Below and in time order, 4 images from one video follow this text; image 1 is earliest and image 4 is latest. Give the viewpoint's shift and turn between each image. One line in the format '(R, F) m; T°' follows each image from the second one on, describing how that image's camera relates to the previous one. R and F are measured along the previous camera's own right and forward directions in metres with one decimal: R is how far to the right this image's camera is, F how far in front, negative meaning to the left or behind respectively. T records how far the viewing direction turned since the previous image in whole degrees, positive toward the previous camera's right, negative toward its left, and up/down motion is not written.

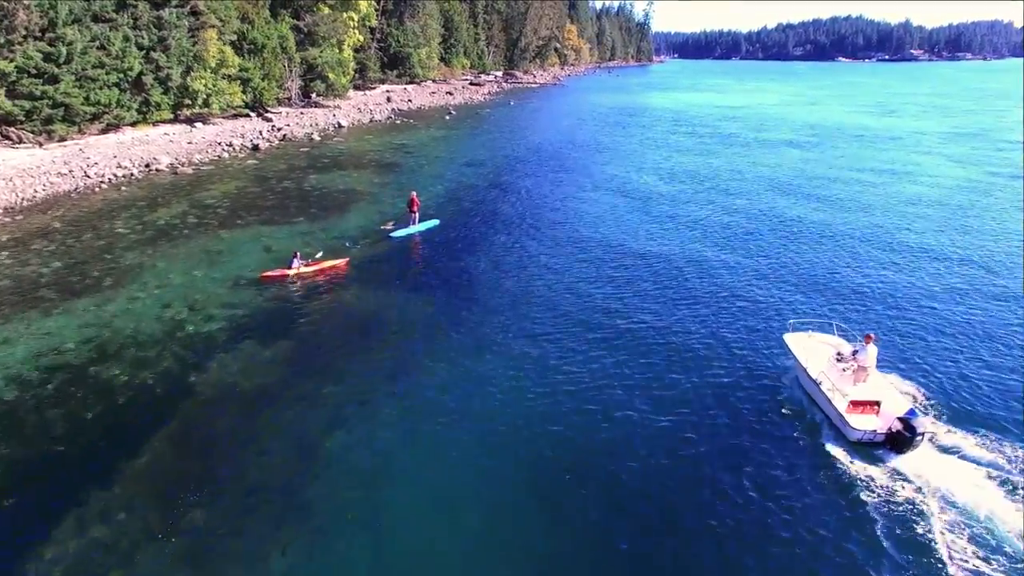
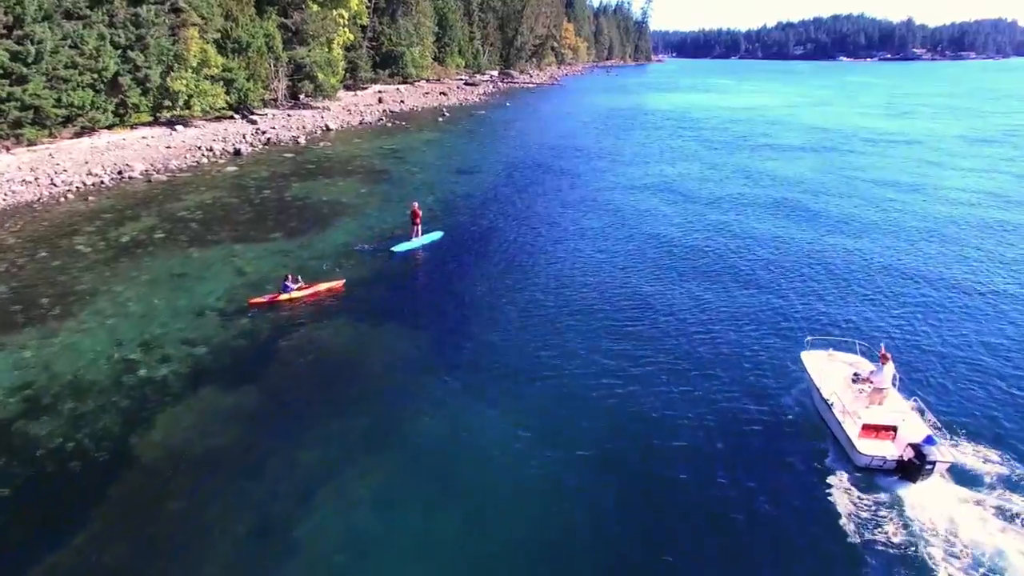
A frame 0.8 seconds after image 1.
(-0.2, +3.6) m; 0°
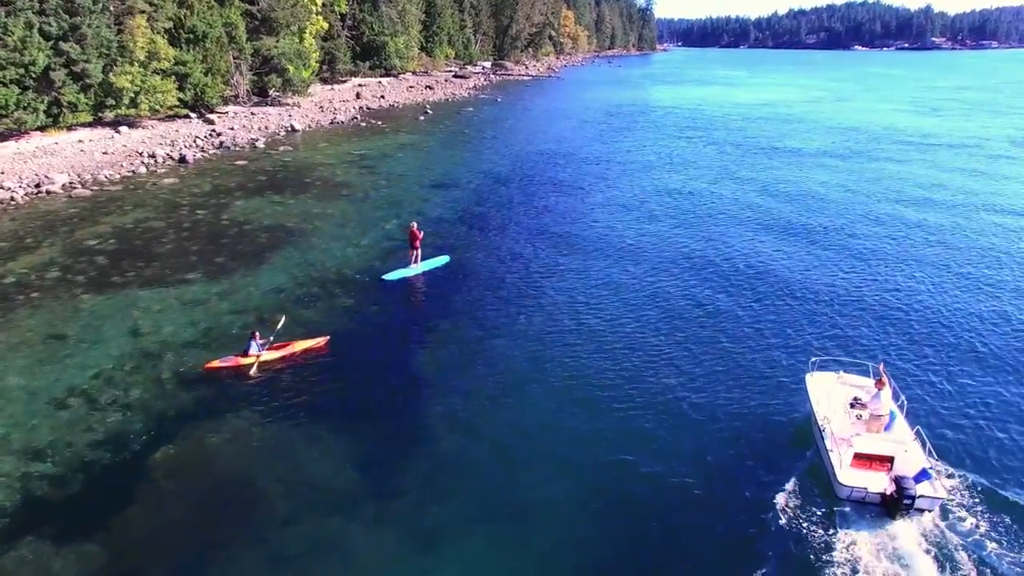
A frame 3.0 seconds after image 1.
(+1.1, +8.2) m; 0°
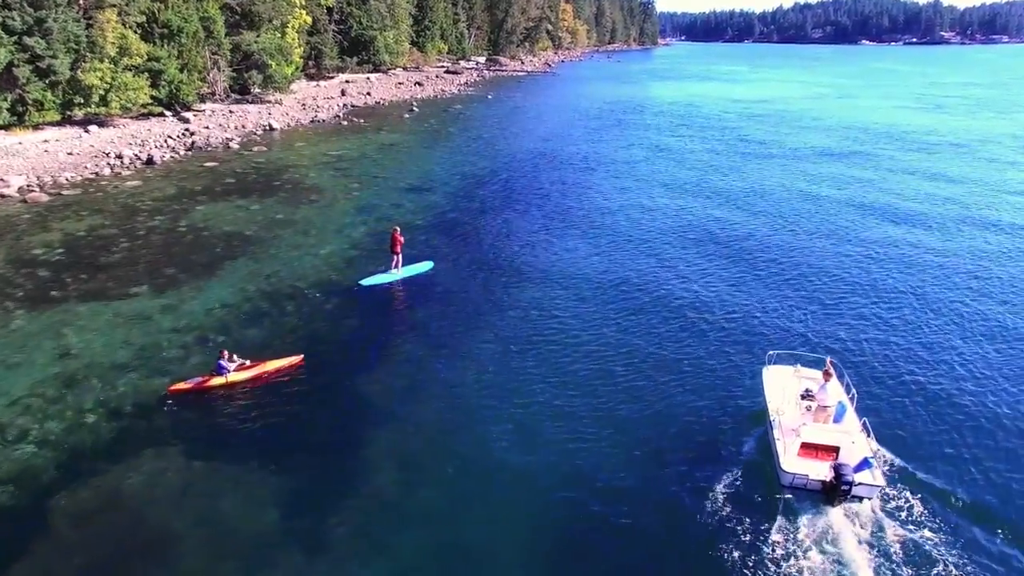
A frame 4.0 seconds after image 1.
(+1.5, +2.7) m; 0°
